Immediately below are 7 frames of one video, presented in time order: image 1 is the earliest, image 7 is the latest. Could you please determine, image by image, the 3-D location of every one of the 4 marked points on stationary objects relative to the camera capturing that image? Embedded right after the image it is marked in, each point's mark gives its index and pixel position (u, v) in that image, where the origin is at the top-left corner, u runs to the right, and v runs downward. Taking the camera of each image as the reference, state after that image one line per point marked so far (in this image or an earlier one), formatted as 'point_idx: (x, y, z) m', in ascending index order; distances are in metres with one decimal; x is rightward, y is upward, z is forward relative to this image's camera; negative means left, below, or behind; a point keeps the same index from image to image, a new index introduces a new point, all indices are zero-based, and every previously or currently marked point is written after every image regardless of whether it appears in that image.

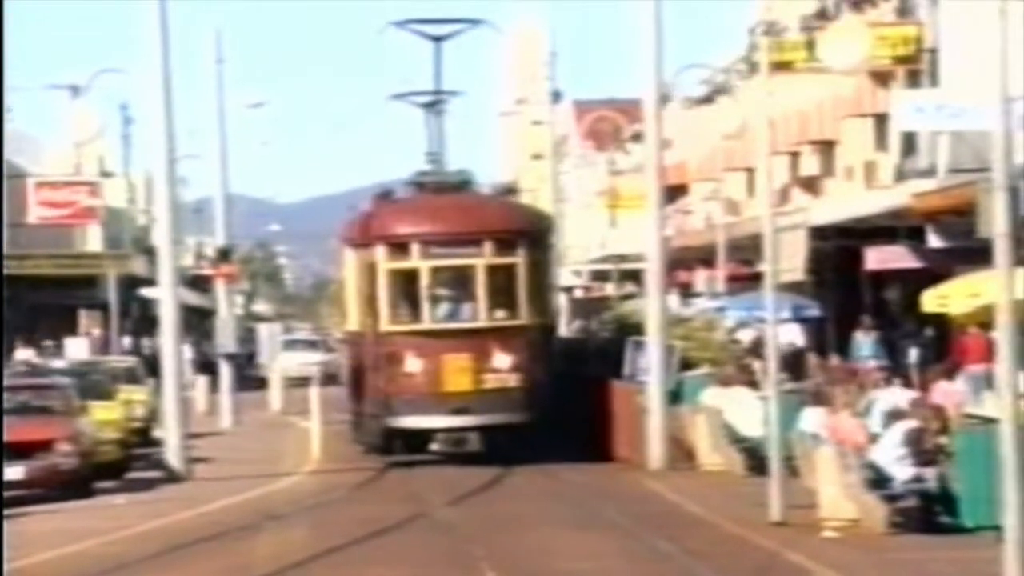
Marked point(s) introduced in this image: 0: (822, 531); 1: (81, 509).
0: (+2.0, -1.6, +17.9) m
1: (-2.9, -1.5, +19.0) m
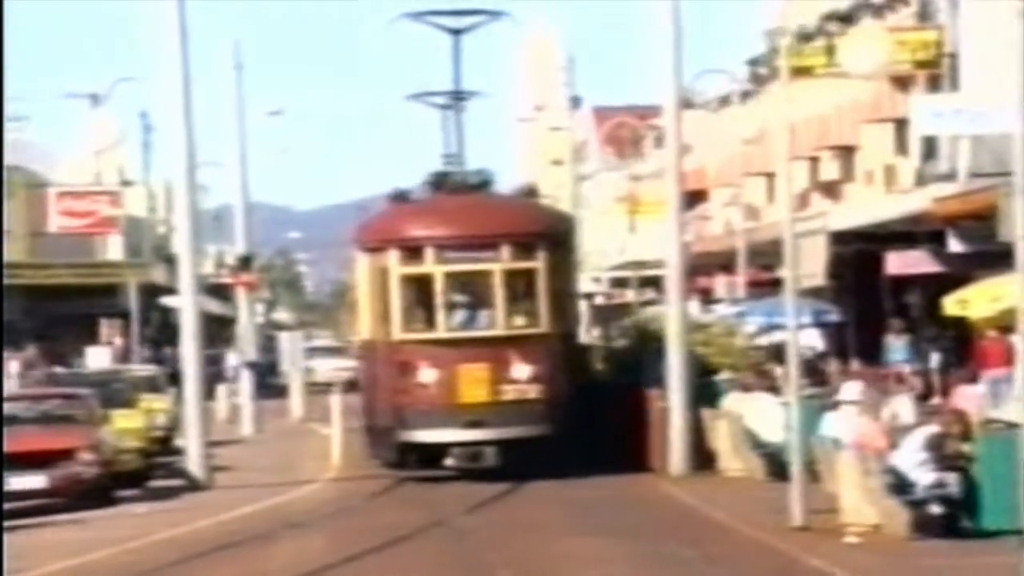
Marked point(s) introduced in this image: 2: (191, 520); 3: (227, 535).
0: (+2.1, -1.6, +17.9) m
1: (-2.8, -1.6, +19.0) m
2: (-2.2, -1.6, +19.1) m
3: (-1.9, -1.7, +18.7) m
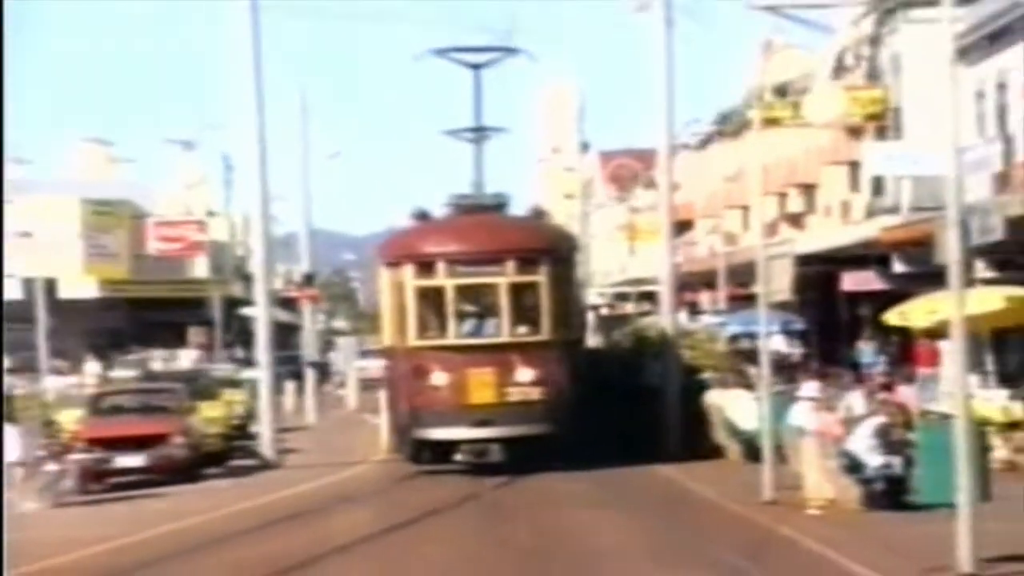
0: (+2.3, -1.7, +21.5) m
1: (-2.6, -1.7, +22.7) m
2: (-2.0, -1.7, +22.8) m
3: (-1.8, -1.8, +22.3) m
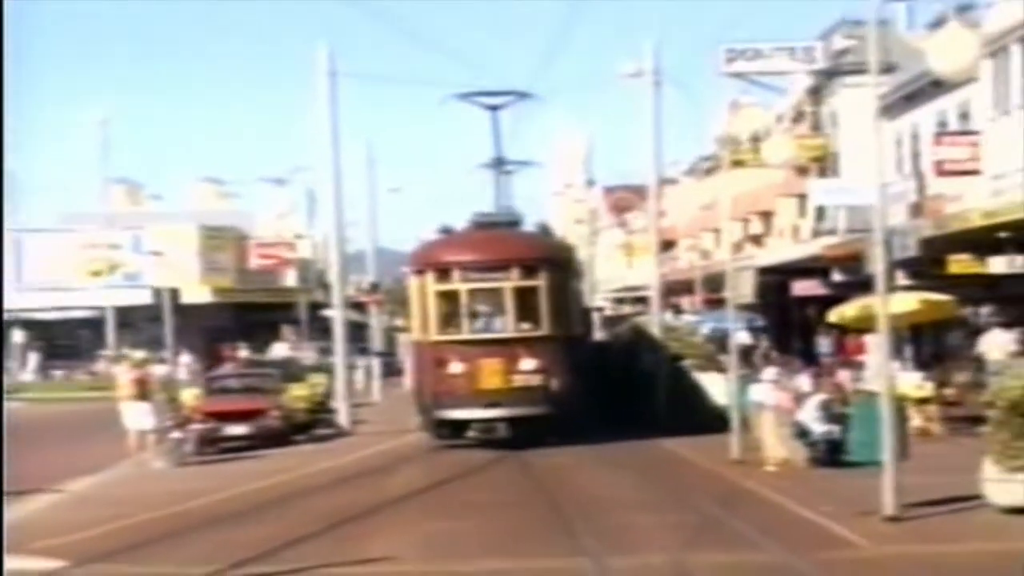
0: (+2.5, -1.8, +27.4) m
1: (-2.4, -1.7, +28.6) m
2: (-1.8, -1.8, +28.7) m
3: (-1.6, -1.8, +28.3) m
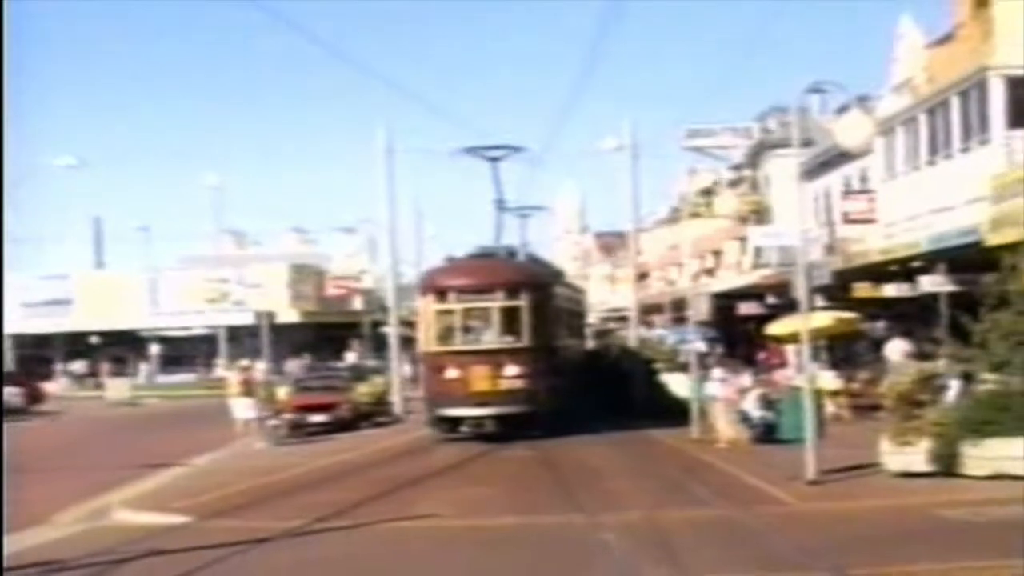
0: (+2.7, -2.0, +36.2) m
1: (-2.2, -2.0, +37.3) m
2: (-1.7, -2.1, +37.4) m
3: (-1.4, -2.1, +37.0) m
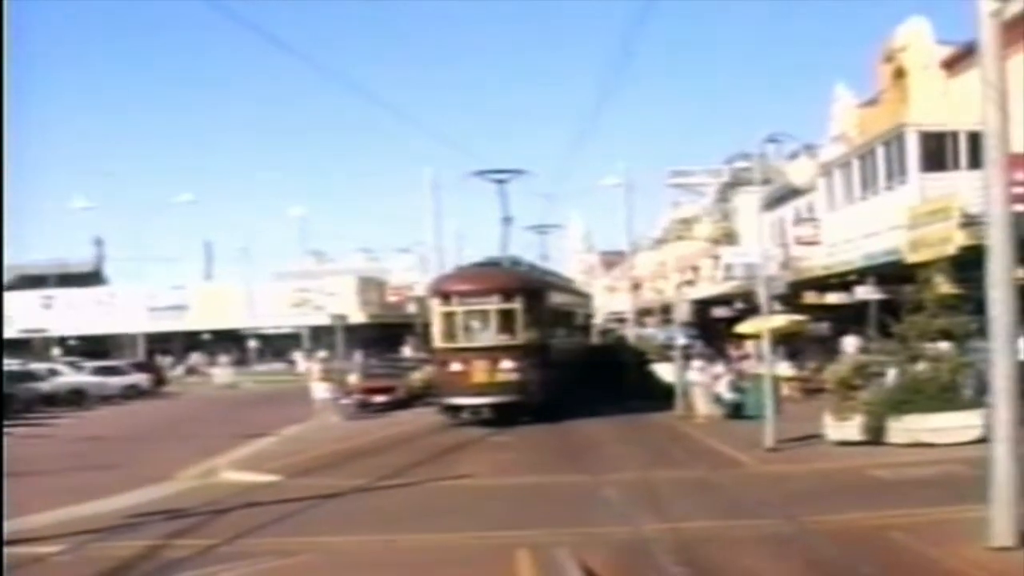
0: (+3.0, -2.1, +45.7) m
1: (-1.9, -2.2, +46.8) m
2: (-1.3, -2.2, +46.9) m
3: (-1.0, -2.3, +46.5) m
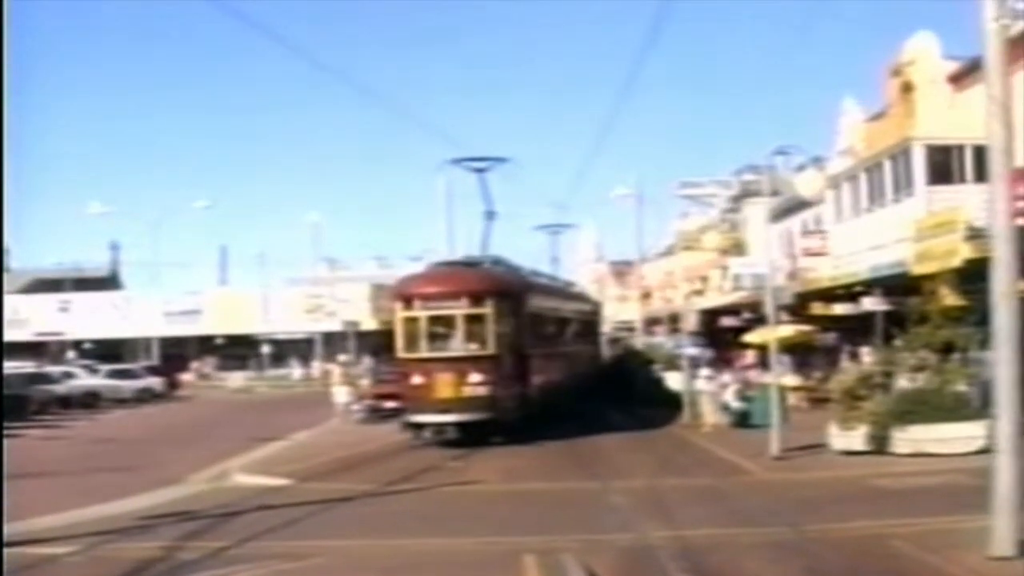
0: (+3.2, -2.3, +46.2) m
1: (-1.7, -2.3, +47.4) m
2: (-1.1, -2.3, +47.4) m
3: (-0.9, -2.4, +47.0) m
